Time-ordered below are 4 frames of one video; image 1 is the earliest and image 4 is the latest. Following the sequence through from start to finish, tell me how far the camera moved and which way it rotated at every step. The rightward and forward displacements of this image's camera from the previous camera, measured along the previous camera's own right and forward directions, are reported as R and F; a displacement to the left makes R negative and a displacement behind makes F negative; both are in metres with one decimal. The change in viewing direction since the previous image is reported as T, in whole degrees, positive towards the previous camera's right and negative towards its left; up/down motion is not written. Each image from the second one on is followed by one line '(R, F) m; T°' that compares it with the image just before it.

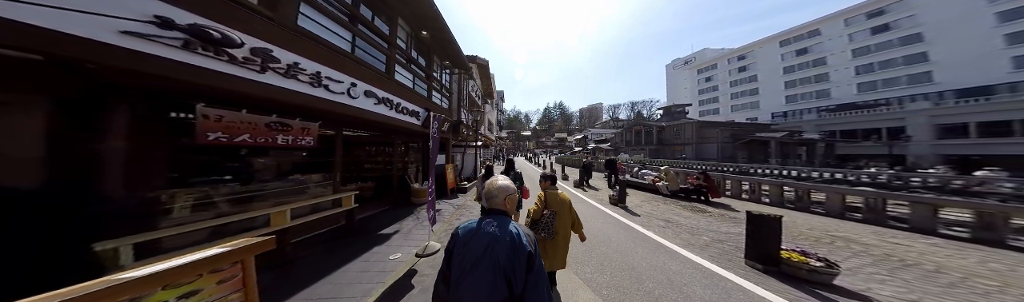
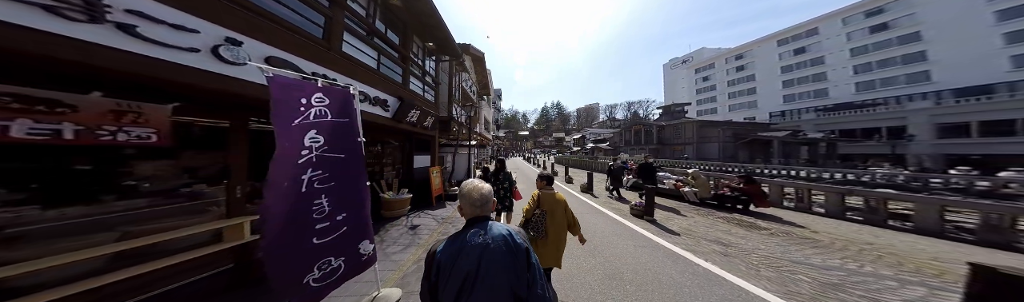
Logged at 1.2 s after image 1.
(-0.1, +1.4) m; +1°
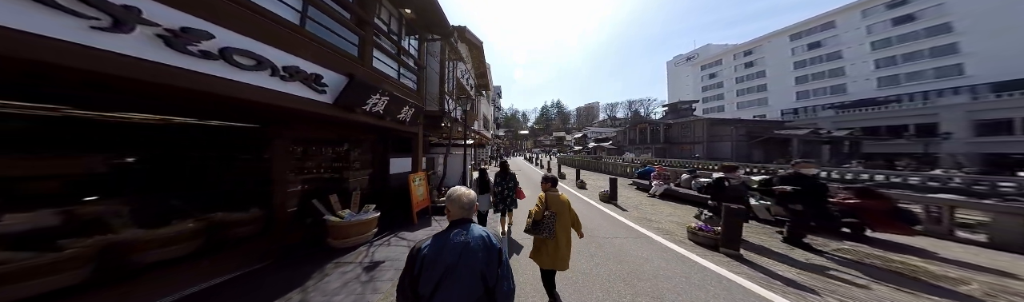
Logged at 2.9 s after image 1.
(-0.2, +1.8) m; 0°
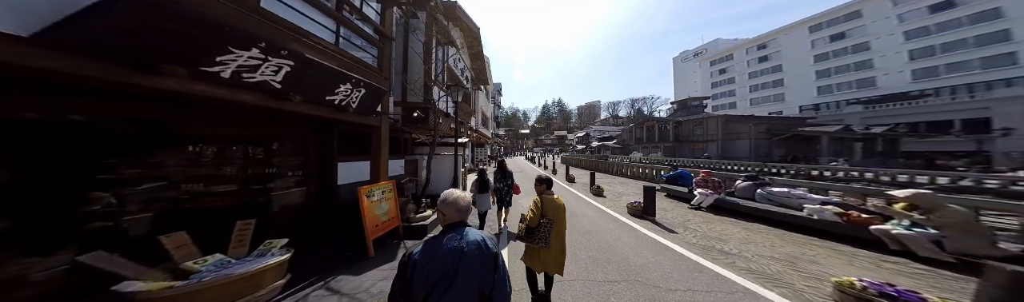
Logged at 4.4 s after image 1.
(0.0, +2.0) m; 0°
